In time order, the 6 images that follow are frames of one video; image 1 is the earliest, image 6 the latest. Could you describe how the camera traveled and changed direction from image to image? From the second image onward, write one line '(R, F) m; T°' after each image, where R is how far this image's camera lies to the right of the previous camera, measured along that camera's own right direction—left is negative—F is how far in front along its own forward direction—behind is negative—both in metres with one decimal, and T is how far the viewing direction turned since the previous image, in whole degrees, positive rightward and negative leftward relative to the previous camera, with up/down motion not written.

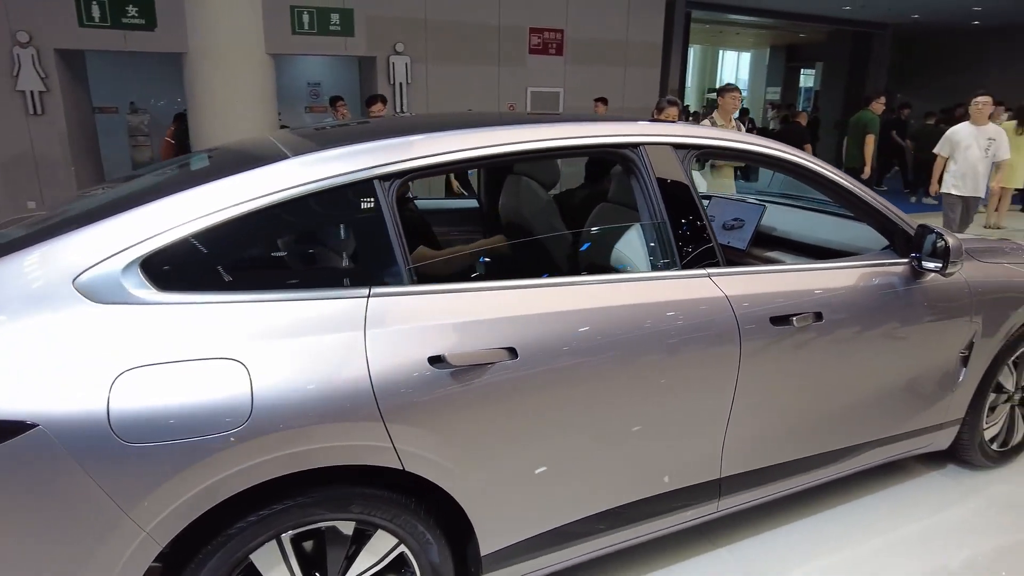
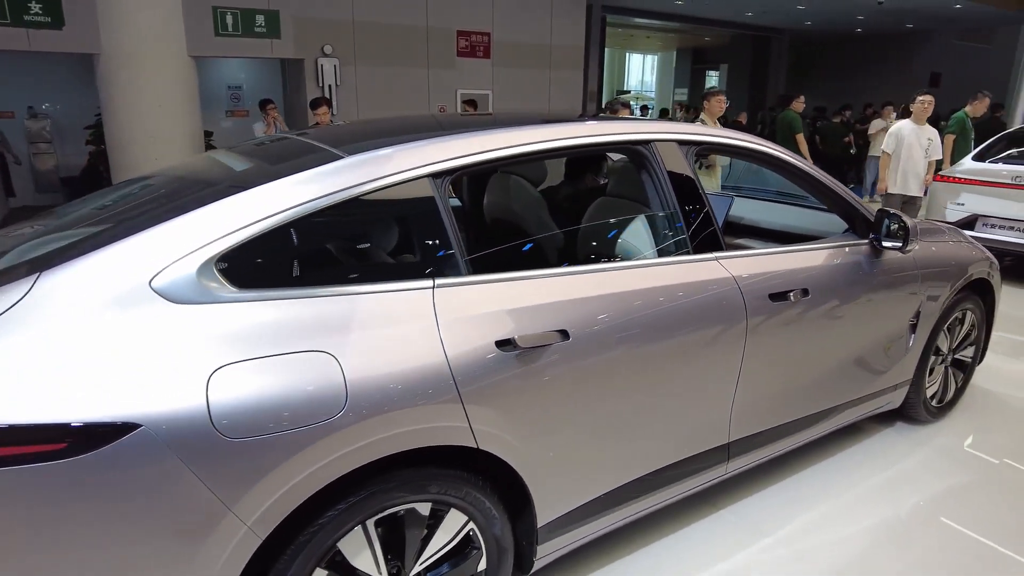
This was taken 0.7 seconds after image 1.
(-0.3, -0.1) m; +7°
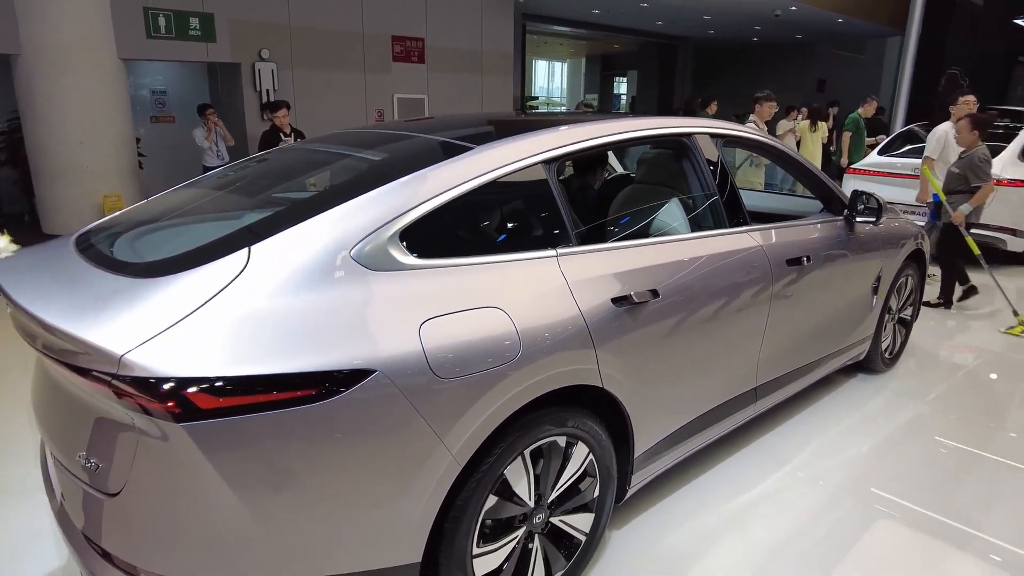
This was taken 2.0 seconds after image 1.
(-0.5, -0.2) m; +8°
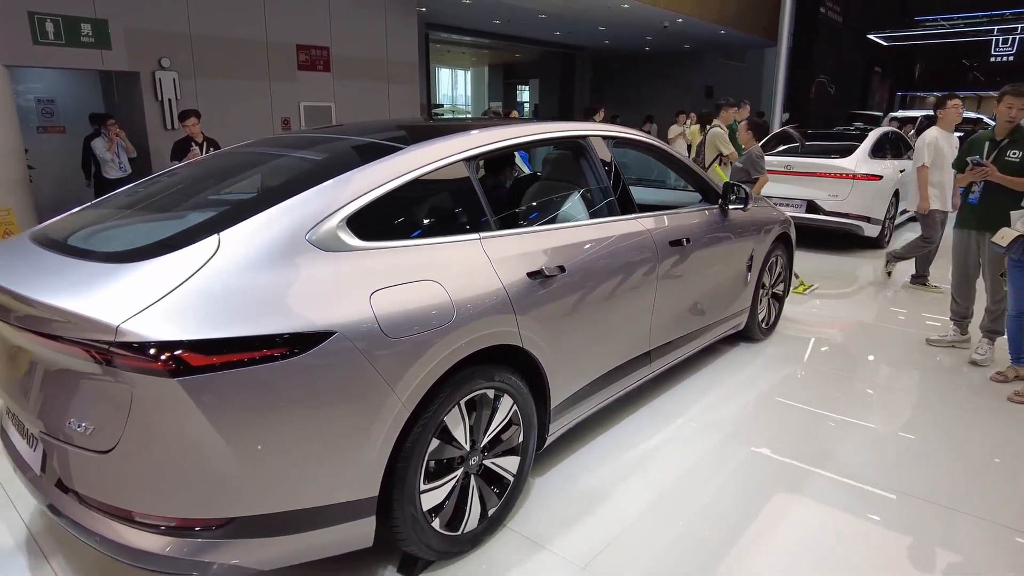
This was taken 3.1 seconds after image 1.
(-0.1, -0.3) m; +8°
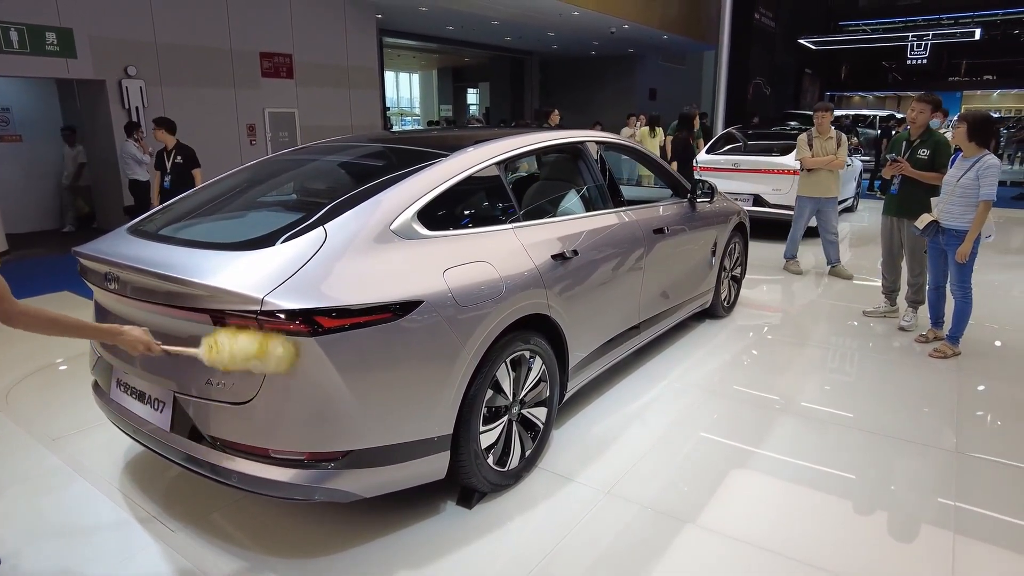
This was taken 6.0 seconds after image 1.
(-0.3, -0.4) m; +5°
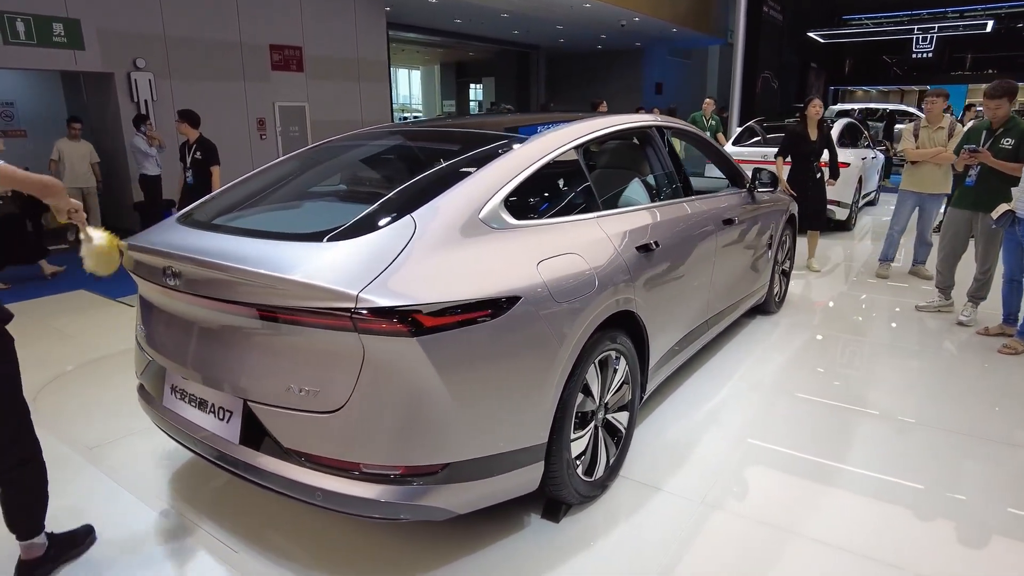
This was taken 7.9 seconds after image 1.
(-0.3, +0.2) m; 0°
